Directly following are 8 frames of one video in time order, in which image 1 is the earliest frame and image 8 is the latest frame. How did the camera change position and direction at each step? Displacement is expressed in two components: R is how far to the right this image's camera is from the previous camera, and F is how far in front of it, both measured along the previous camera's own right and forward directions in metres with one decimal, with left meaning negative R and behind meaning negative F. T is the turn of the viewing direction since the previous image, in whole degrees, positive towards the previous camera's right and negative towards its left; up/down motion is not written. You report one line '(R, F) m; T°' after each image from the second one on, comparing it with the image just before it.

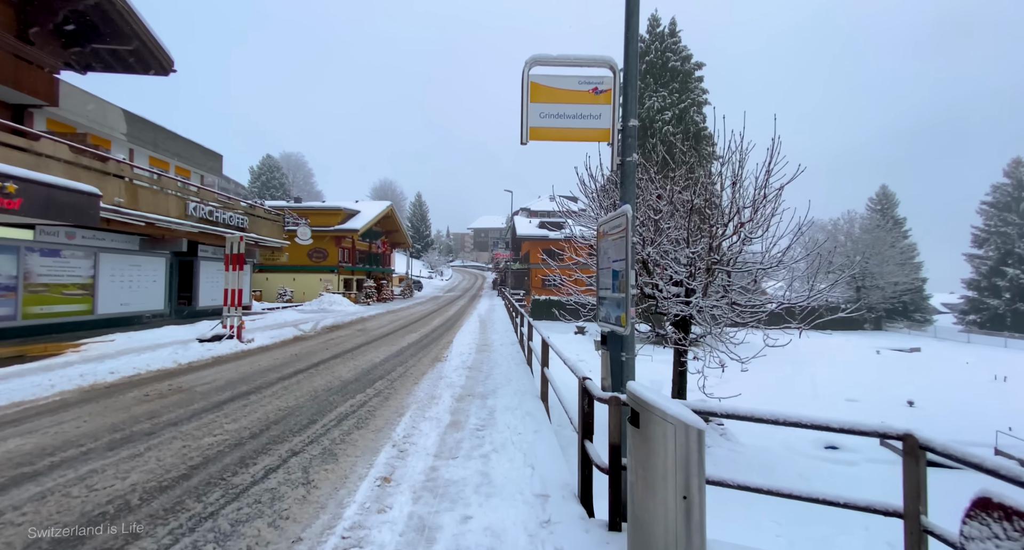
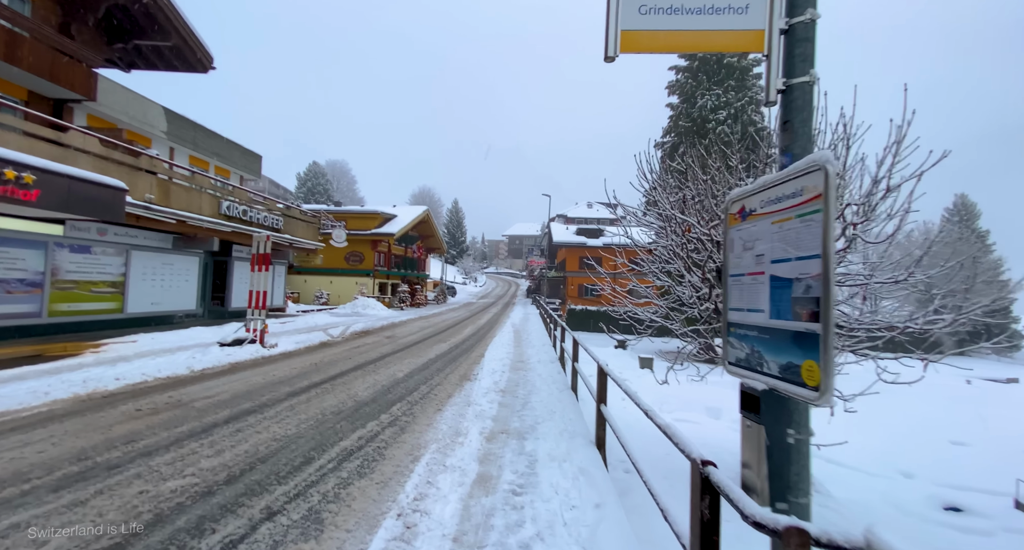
(-0.1, +1.0) m; -5°
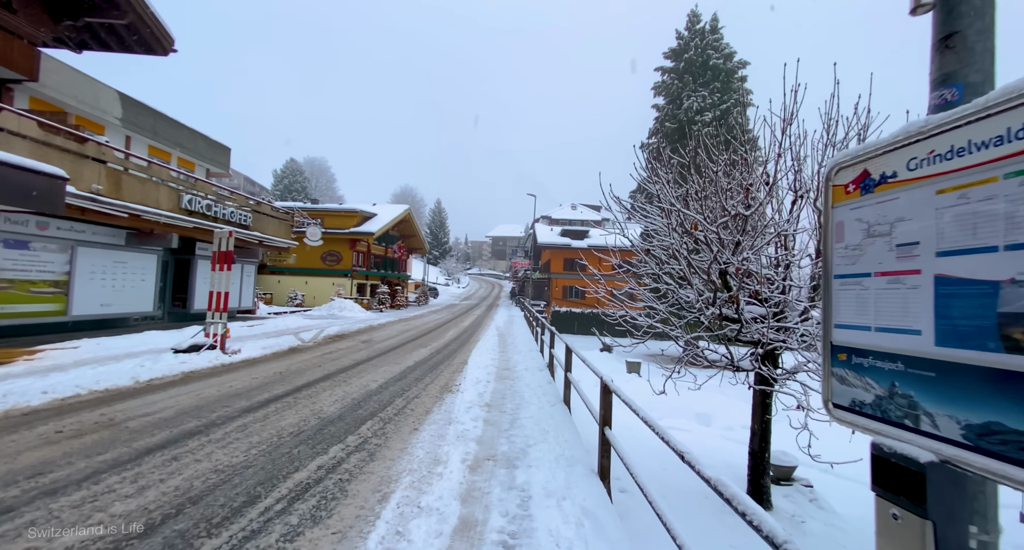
(0.0, +0.6) m; +2°
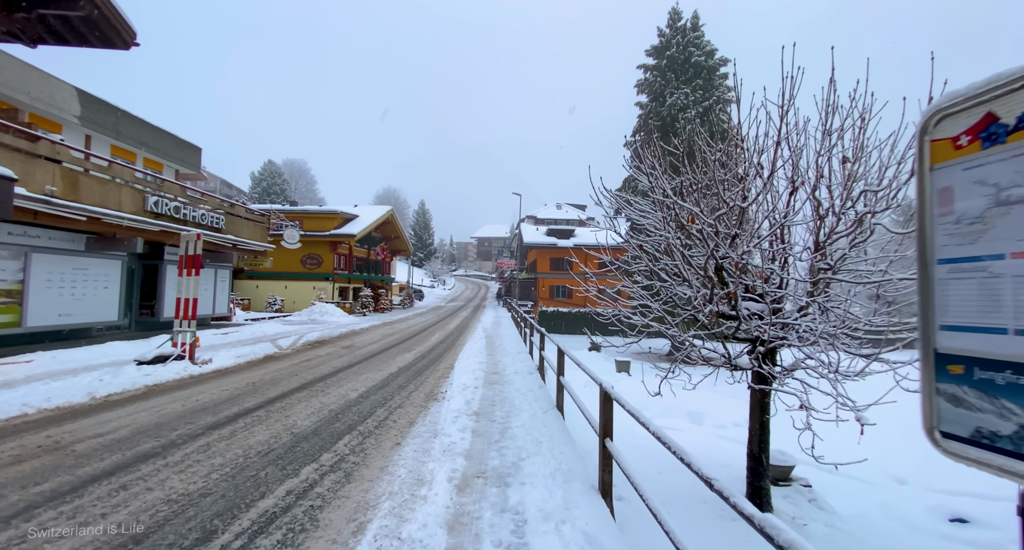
(0.0, +0.3) m; +2°
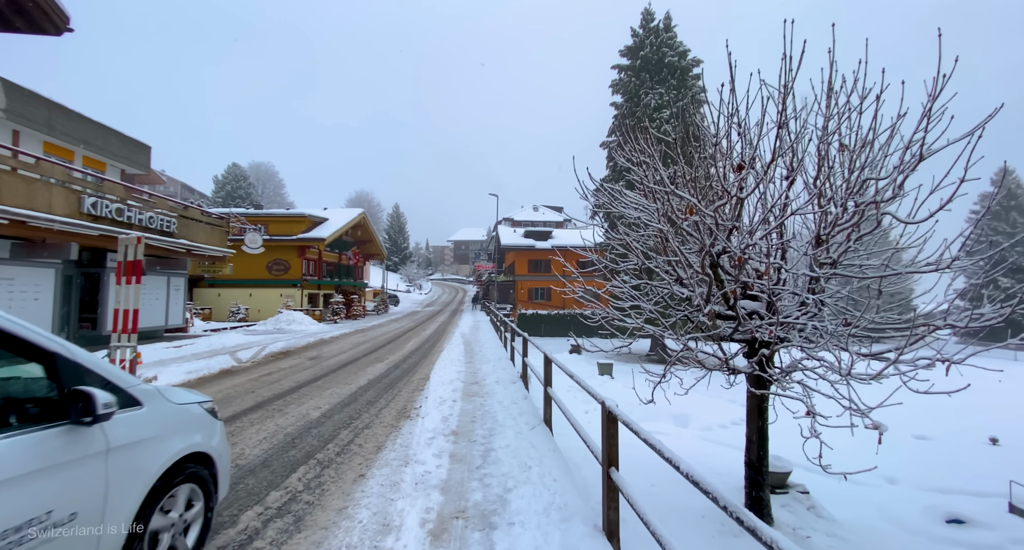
(0.0, +0.5) m; +3°
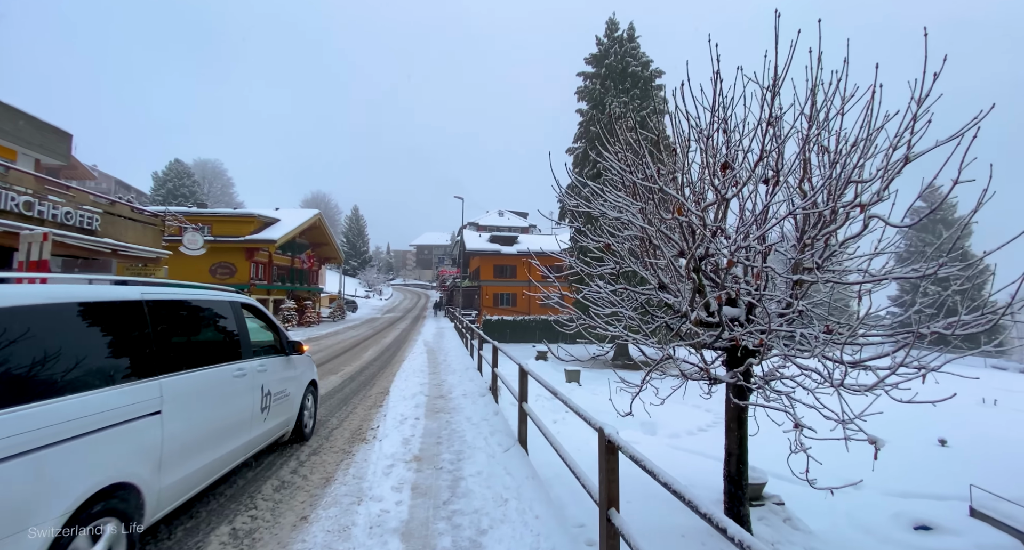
(-0.1, +0.4) m; +5°
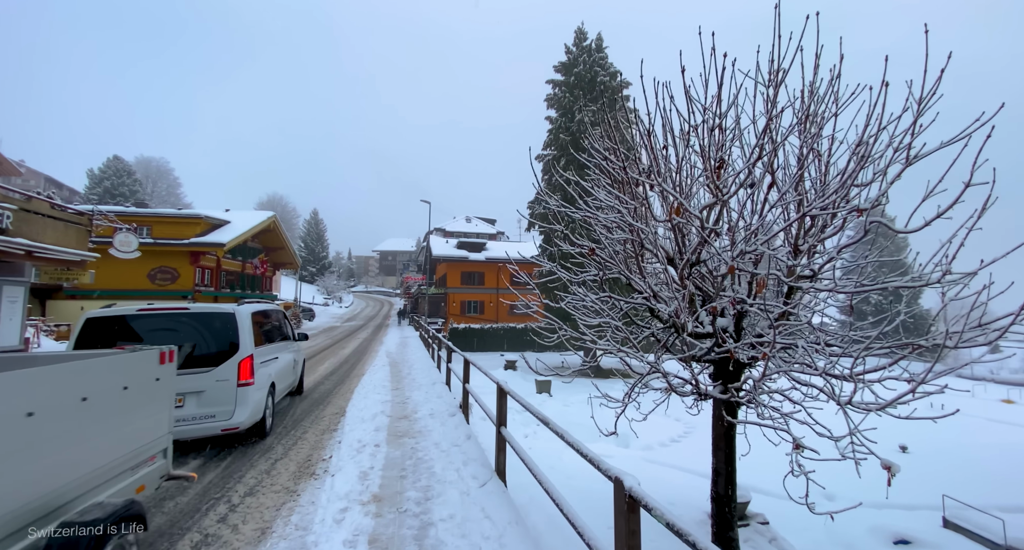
(-0.1, +0.5) m; +4°
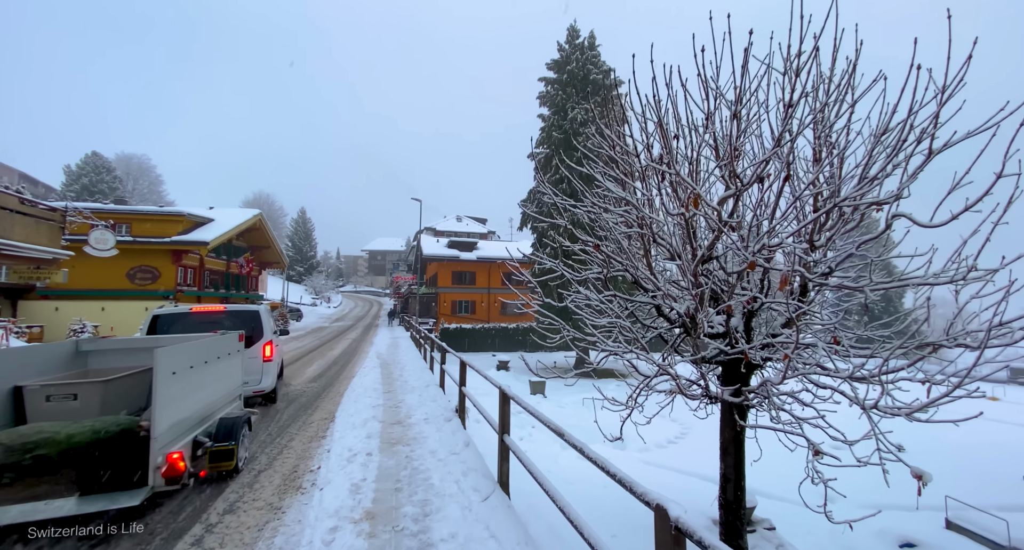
(-0.1, +0.3) m; +1°
